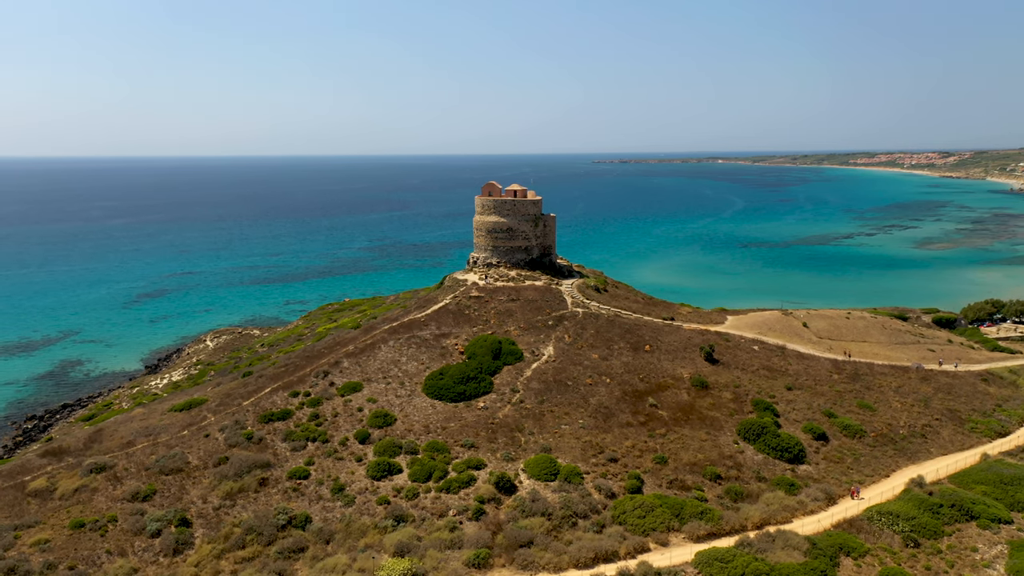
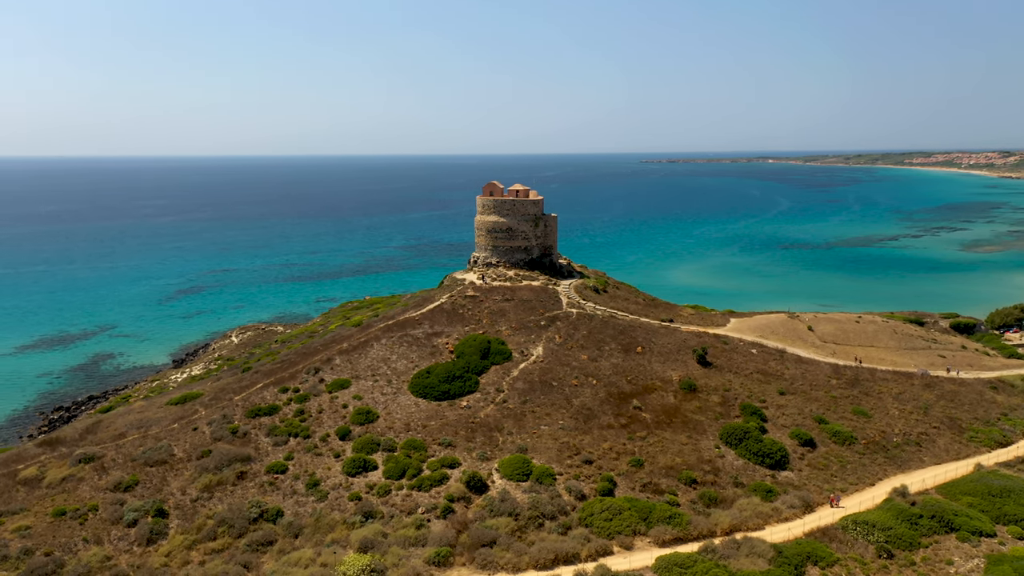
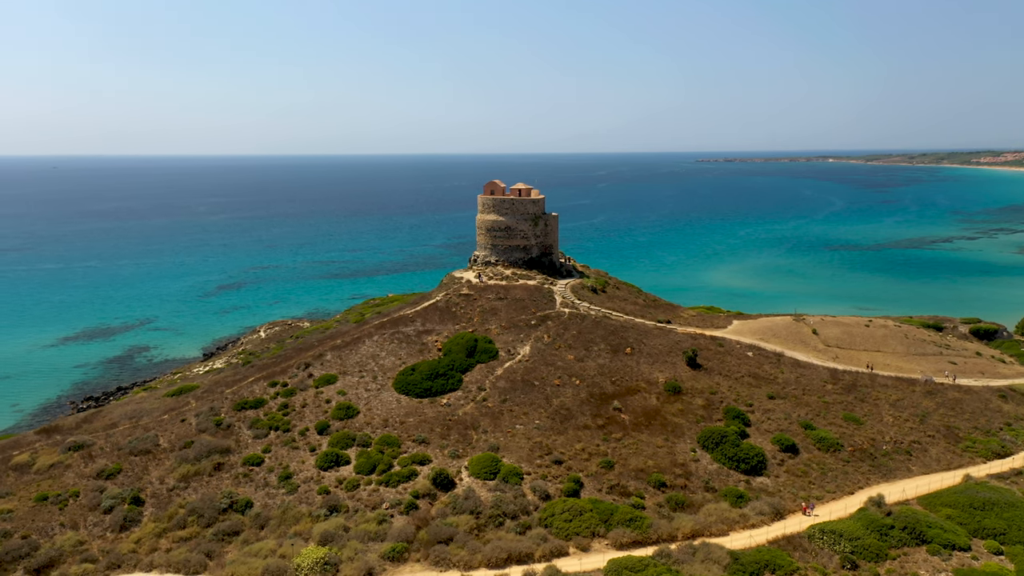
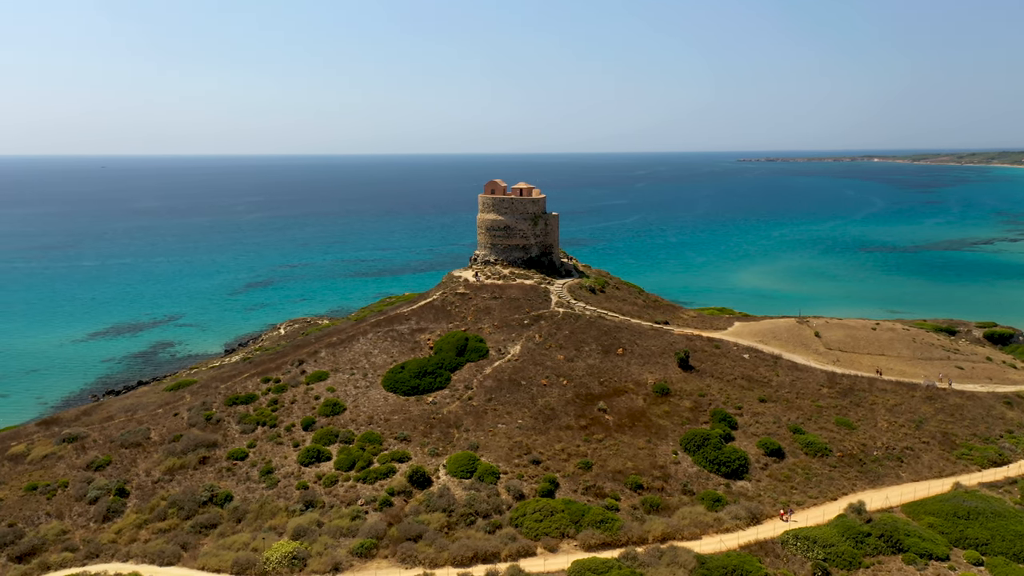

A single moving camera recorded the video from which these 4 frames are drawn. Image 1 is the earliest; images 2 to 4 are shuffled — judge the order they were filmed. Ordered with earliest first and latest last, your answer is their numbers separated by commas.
2, 3, 4
